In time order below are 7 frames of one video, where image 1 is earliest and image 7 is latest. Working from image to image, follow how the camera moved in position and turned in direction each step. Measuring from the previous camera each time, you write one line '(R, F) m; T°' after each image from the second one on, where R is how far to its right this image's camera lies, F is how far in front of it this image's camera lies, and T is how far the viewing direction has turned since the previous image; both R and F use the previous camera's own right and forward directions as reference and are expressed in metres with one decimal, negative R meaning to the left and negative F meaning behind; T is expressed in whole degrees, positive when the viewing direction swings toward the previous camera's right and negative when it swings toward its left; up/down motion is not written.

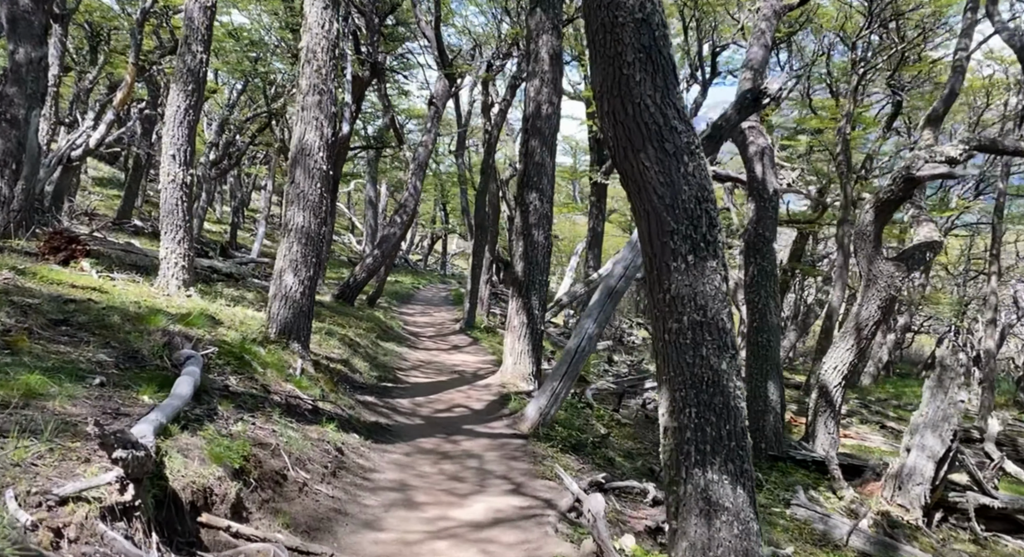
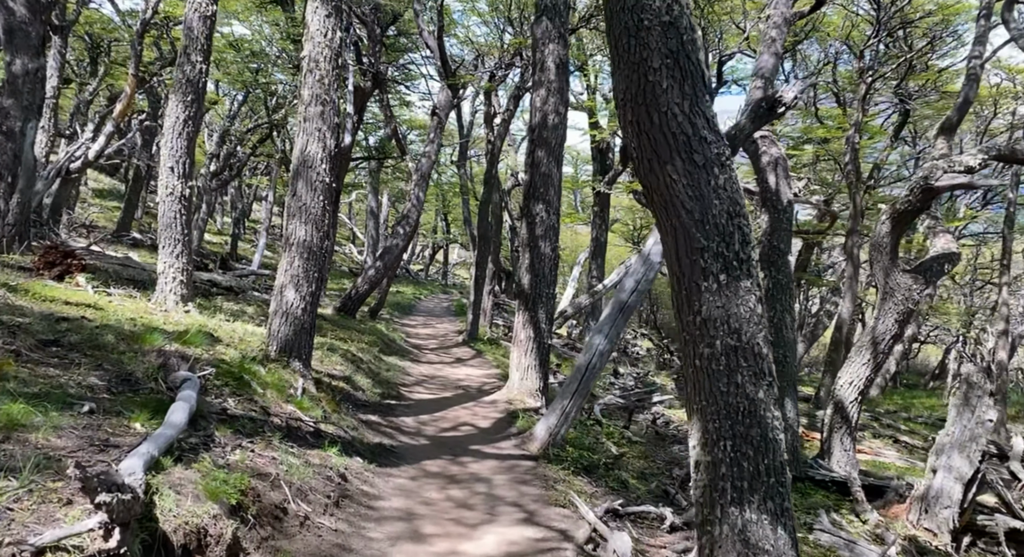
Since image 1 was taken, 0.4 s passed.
(-0.1, +0.3) m; 0°
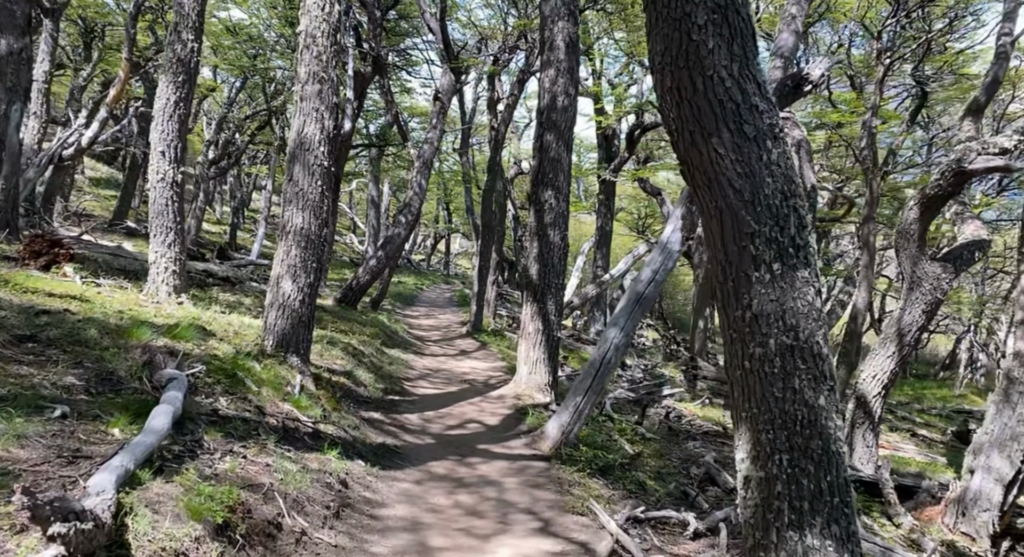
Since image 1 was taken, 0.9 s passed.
(-0.1, +0.4) m; 0°
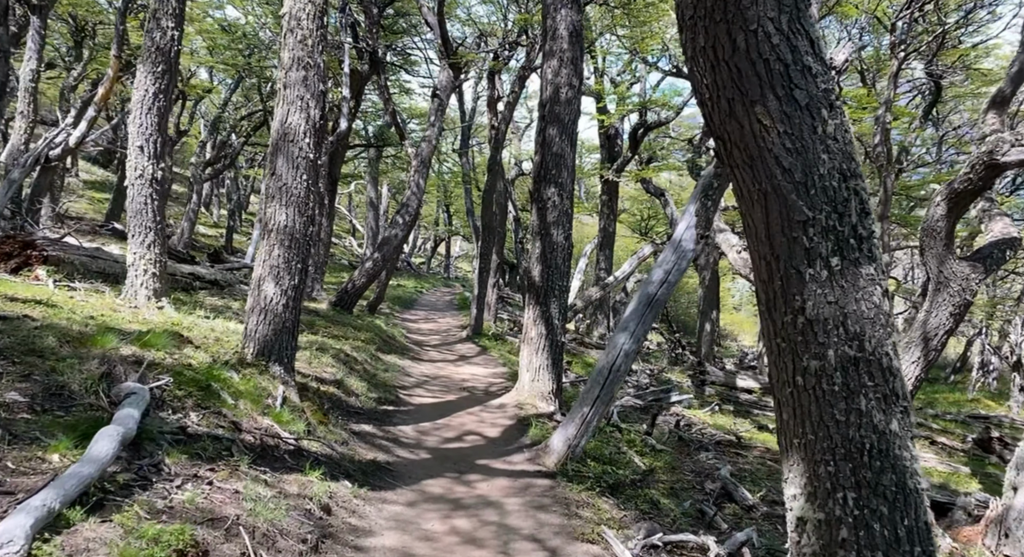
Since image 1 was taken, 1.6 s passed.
(0.0, +0.6) m; 0°
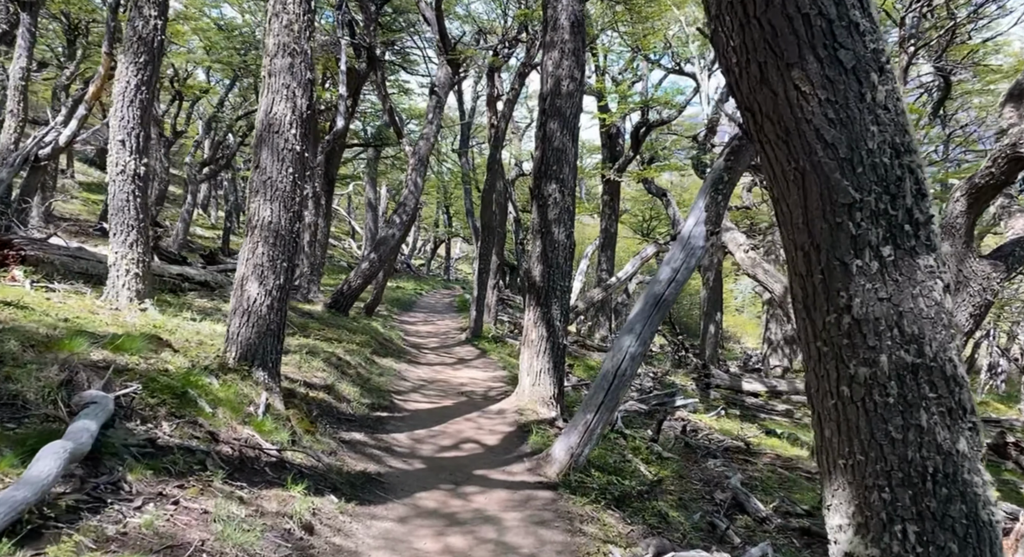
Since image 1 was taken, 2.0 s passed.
(0.0, +0.4) m; 0°
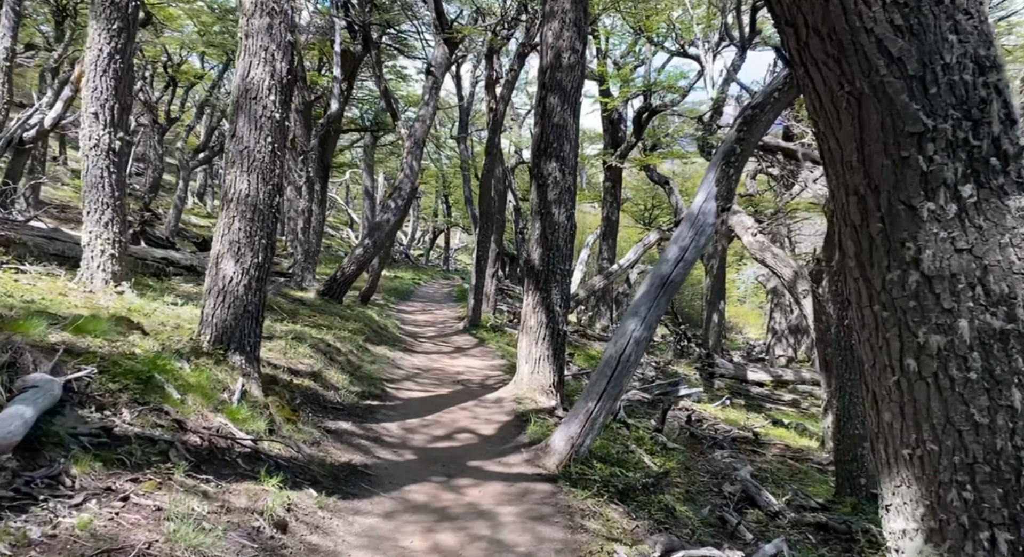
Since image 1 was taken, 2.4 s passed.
(0.0, +0.4) m; 0°
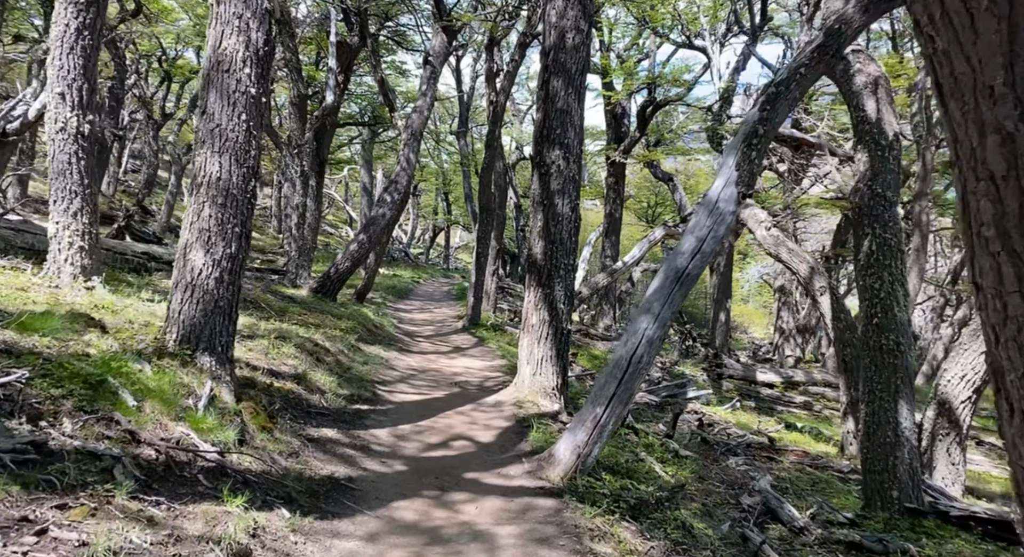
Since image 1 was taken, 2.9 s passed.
(0.0, +0.6) m; 0°
